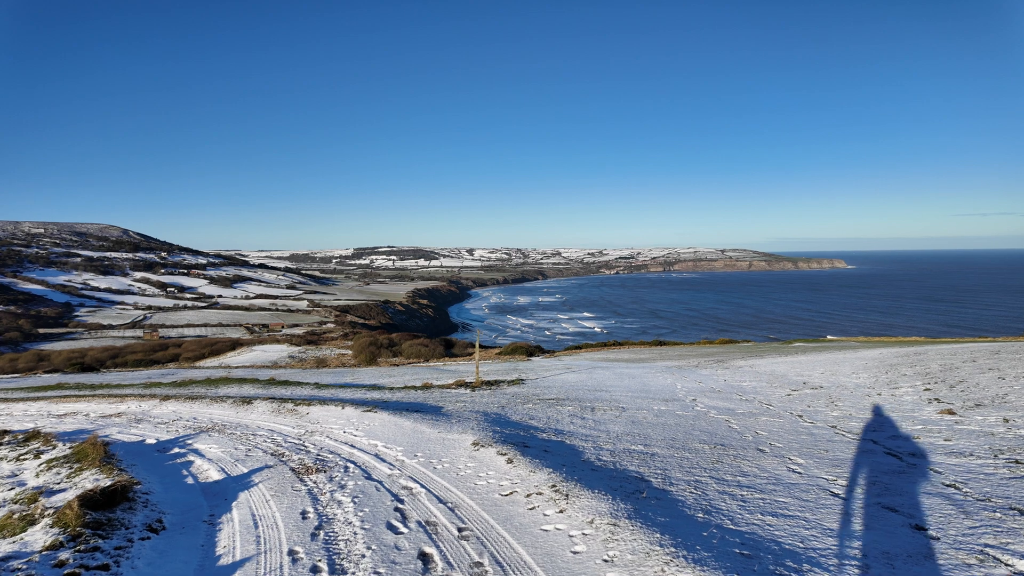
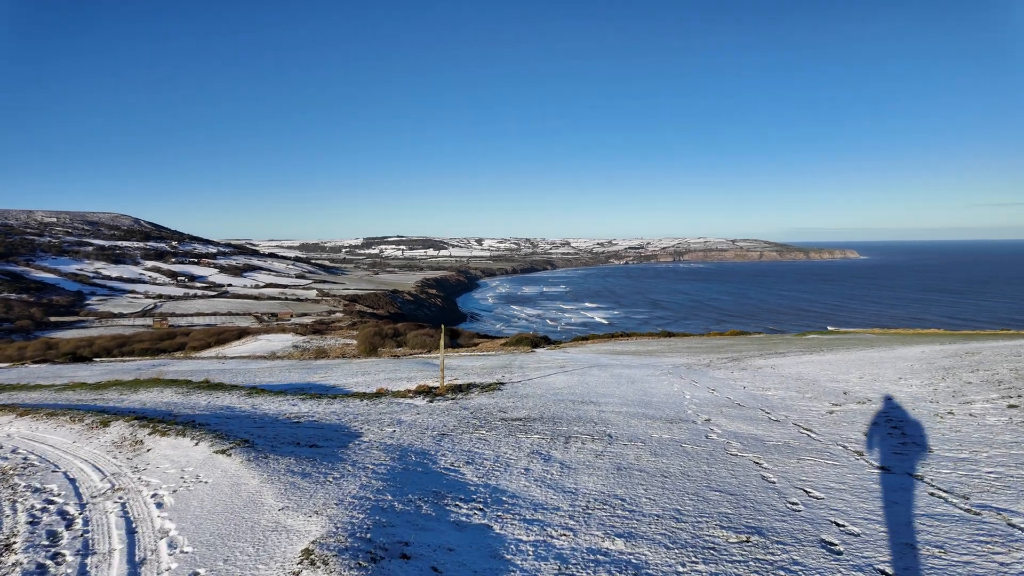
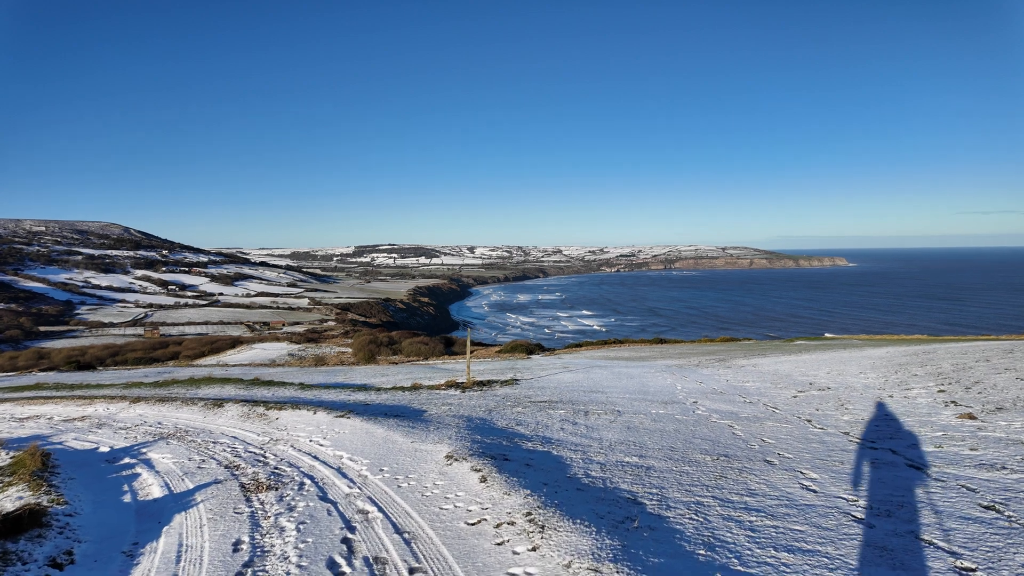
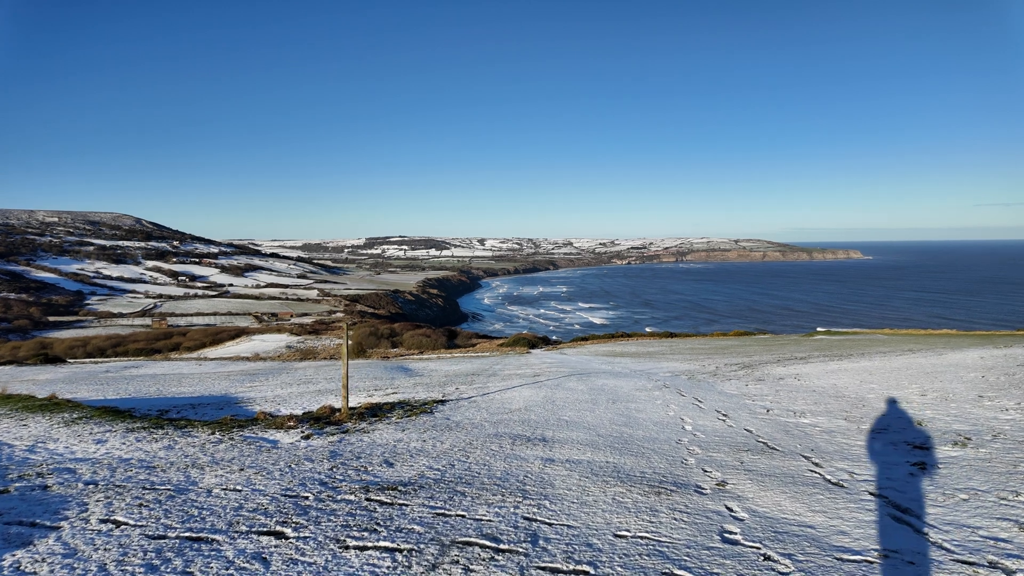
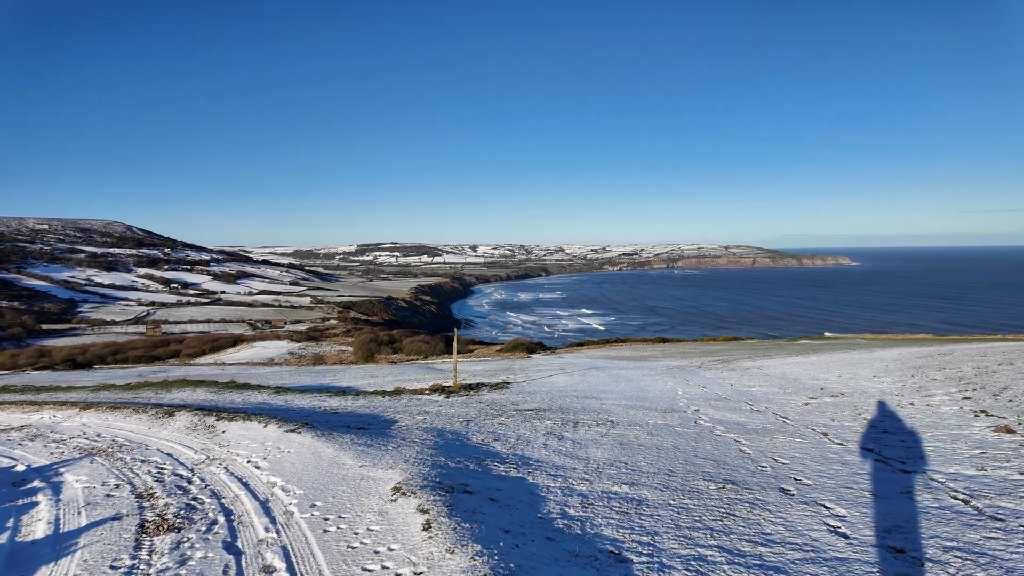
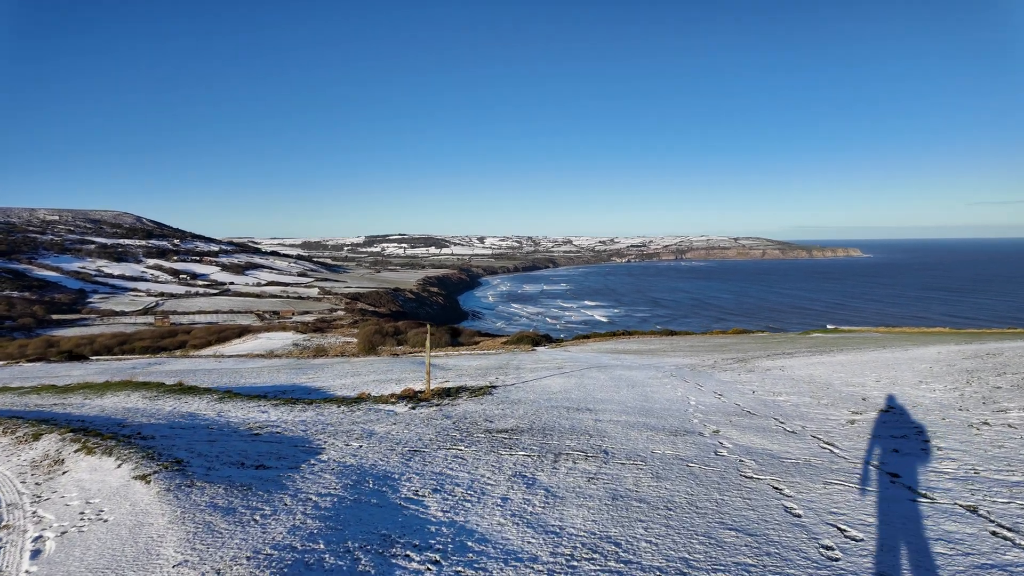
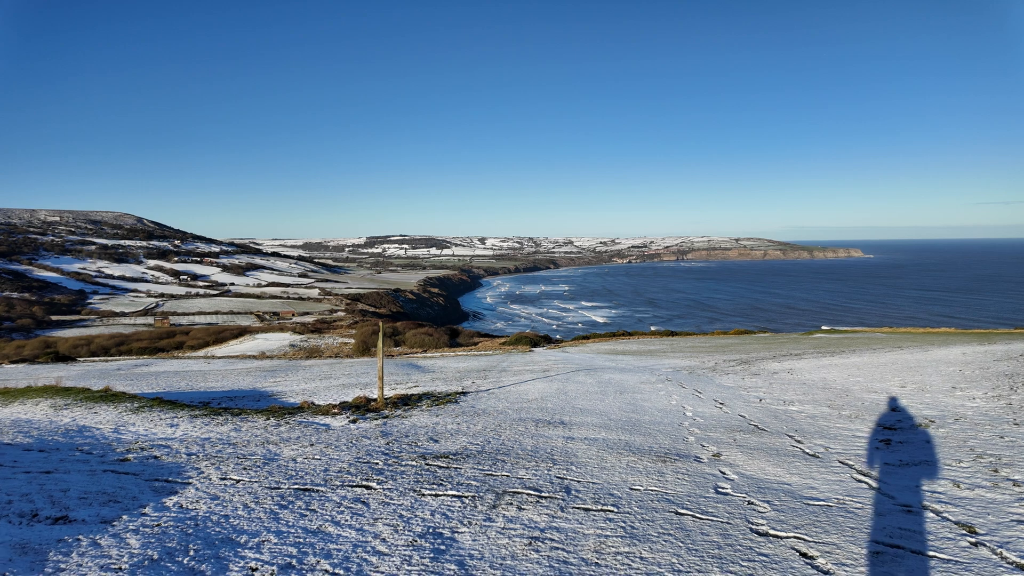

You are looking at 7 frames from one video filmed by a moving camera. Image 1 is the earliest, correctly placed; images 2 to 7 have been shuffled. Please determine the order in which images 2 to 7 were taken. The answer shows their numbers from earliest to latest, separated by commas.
3, 5, 2, 6, 7, 4
